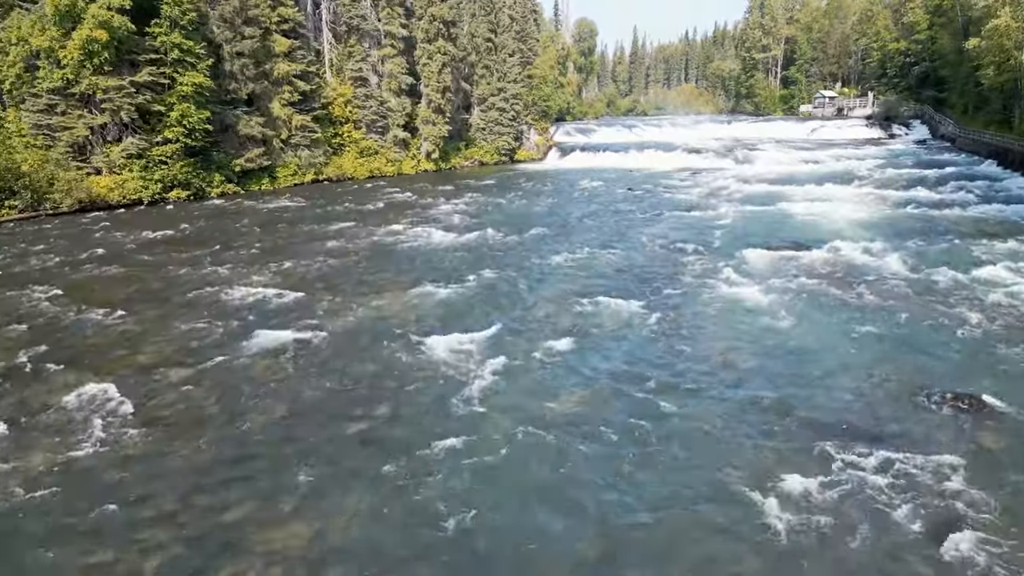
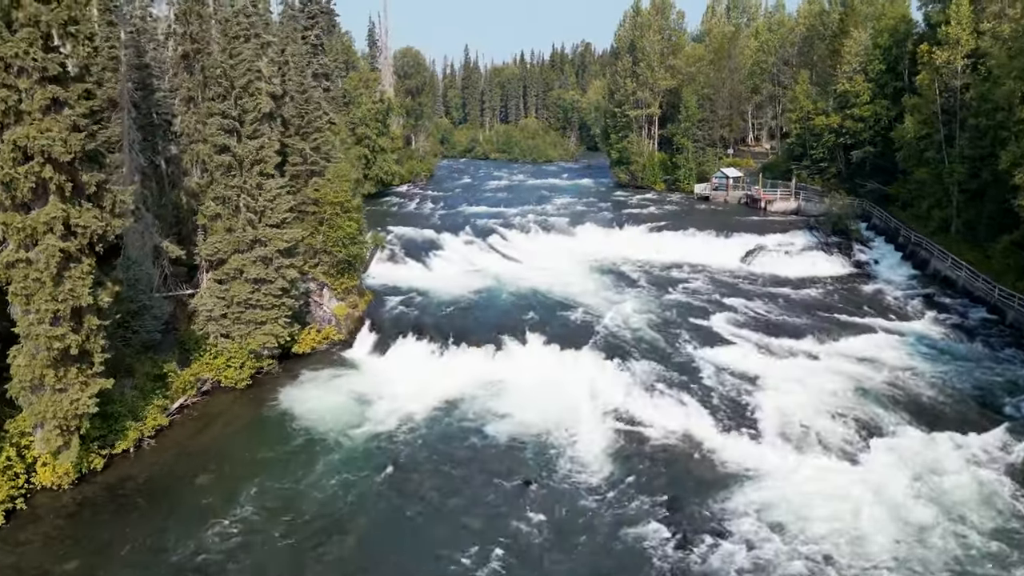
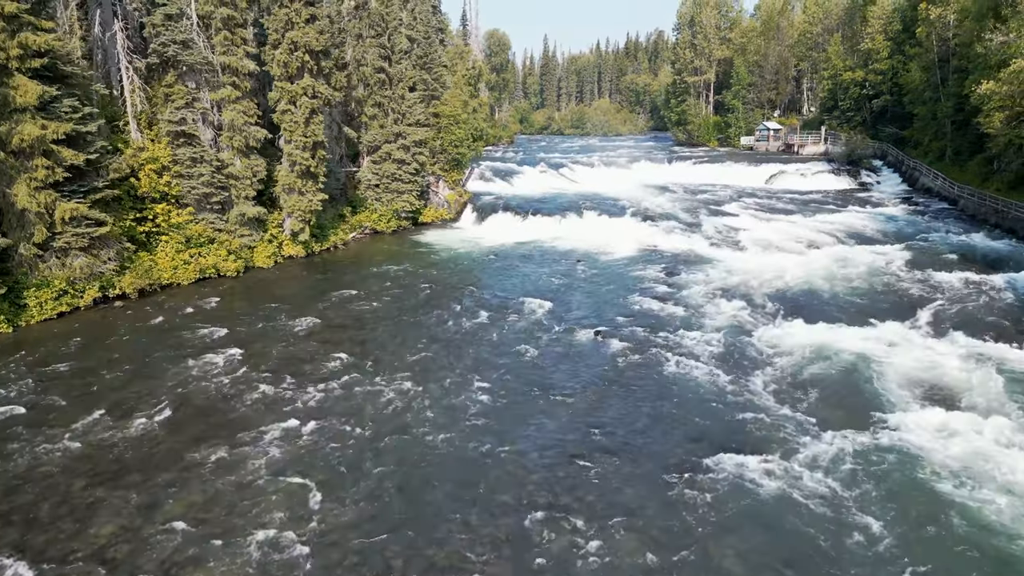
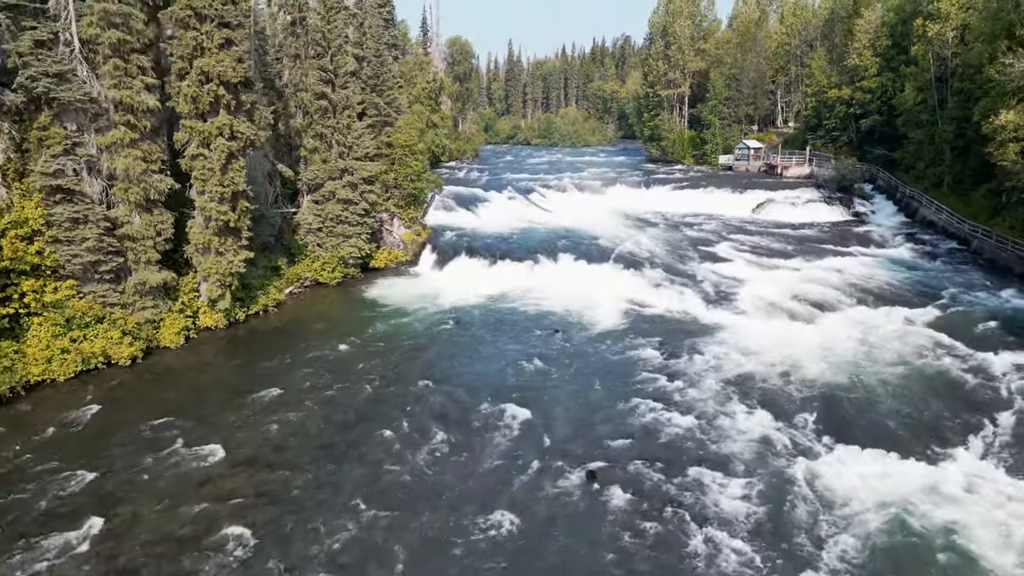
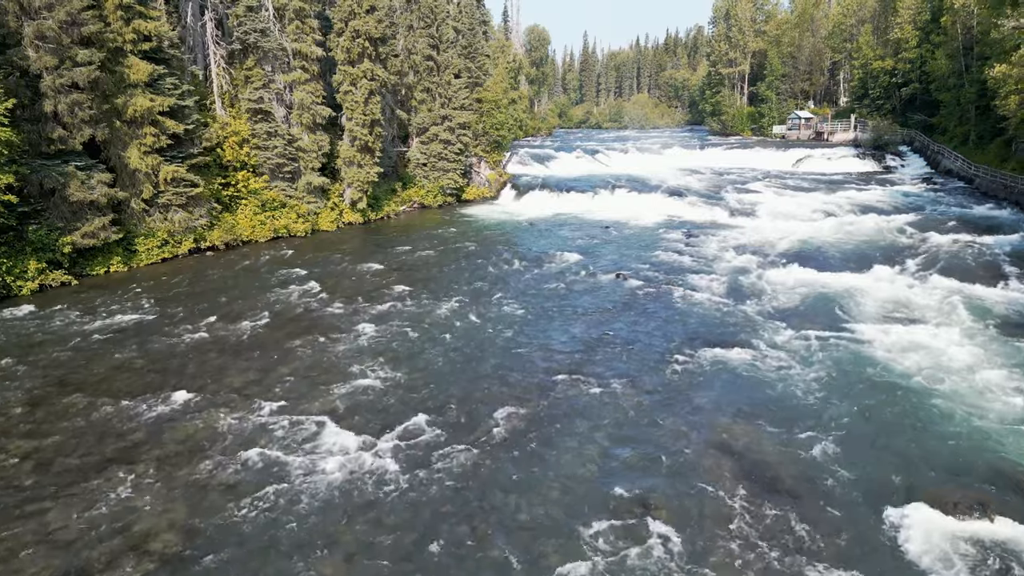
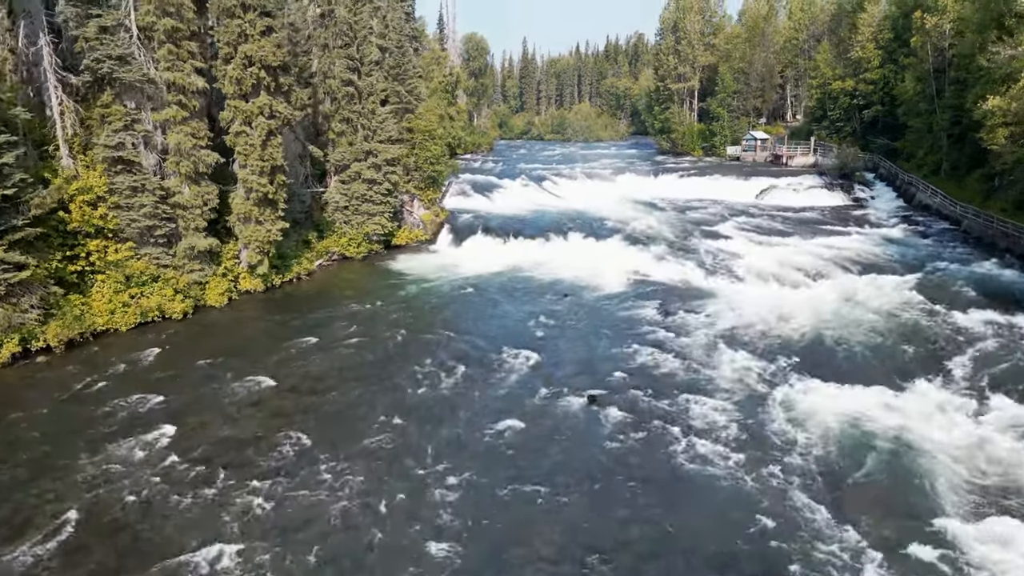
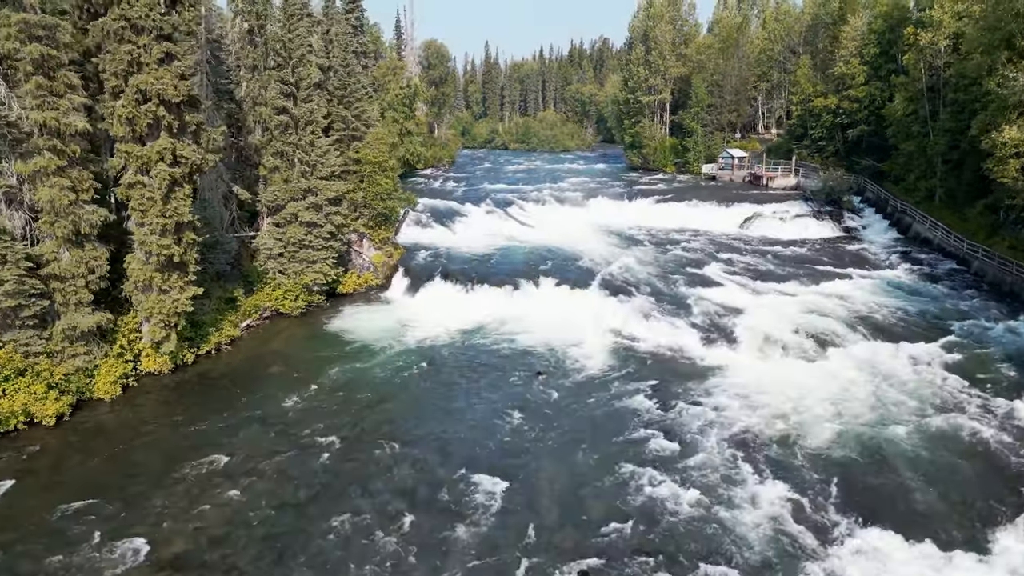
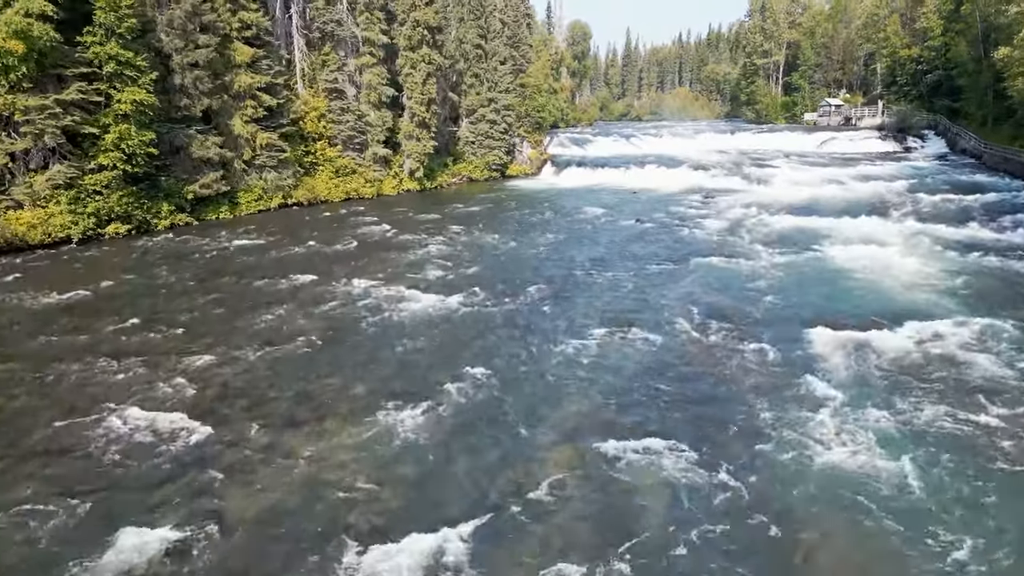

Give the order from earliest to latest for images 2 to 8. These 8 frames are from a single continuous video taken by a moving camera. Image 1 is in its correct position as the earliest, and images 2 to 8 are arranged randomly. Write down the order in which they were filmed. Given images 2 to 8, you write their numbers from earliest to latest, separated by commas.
8, 5, 3, 6, 4, 7, 2
